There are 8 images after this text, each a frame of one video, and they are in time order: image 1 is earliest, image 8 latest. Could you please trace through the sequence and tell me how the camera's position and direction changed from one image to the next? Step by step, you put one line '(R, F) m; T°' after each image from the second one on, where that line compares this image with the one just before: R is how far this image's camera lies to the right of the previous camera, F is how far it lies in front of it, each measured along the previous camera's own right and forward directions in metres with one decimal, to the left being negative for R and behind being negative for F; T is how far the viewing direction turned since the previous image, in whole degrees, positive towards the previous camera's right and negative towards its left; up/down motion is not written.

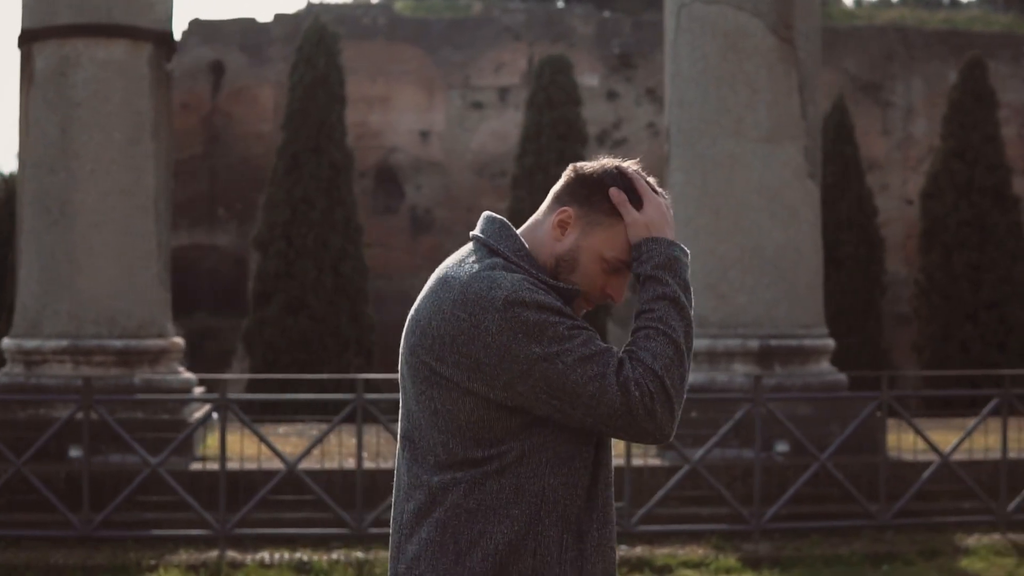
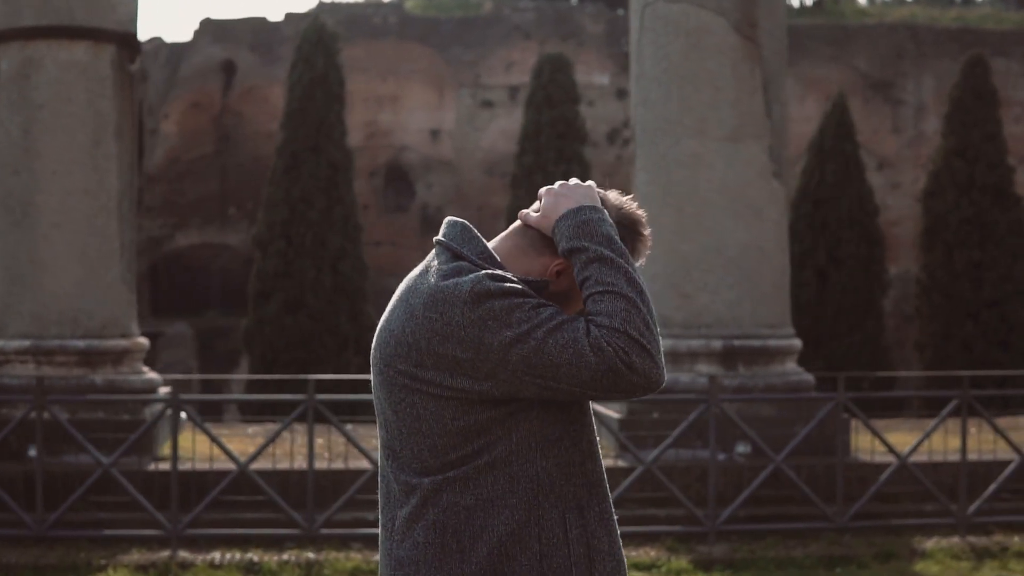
(+0.4, 0.0) m; -1°
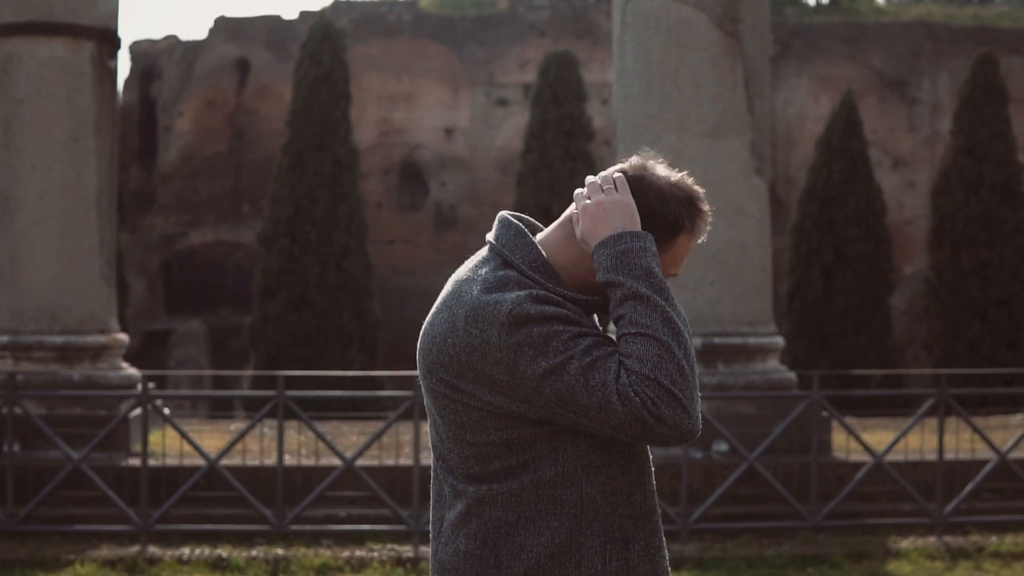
(+0.3, 0.0) m; -1°
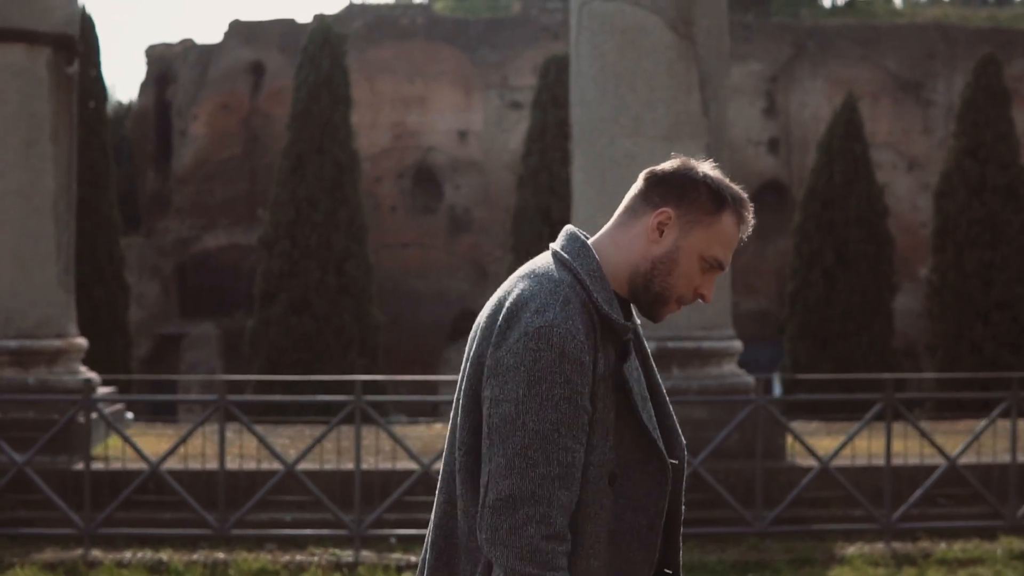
(+0.5, 0.0) m; -1°
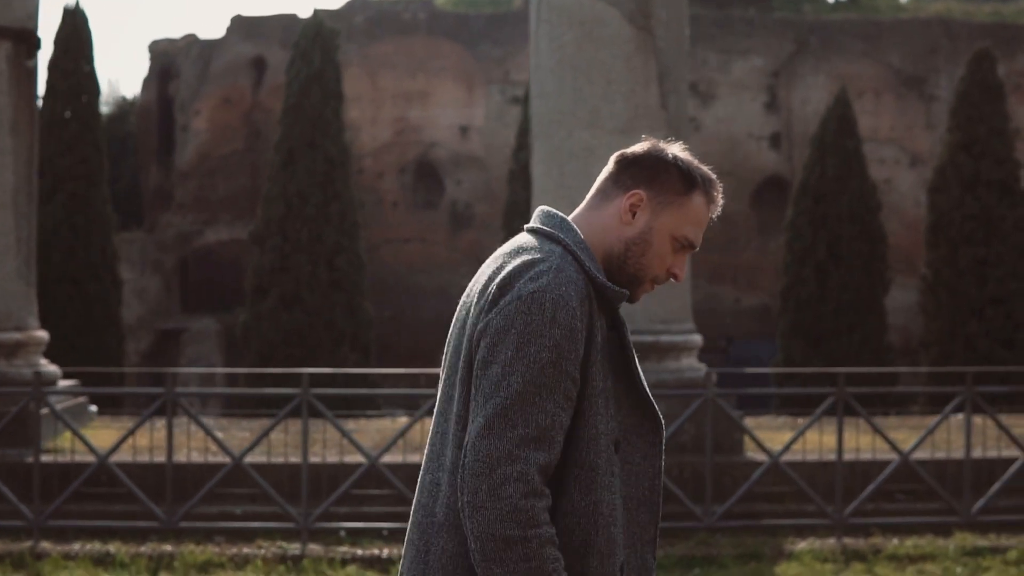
(+0.3, 0.0) m; -1°
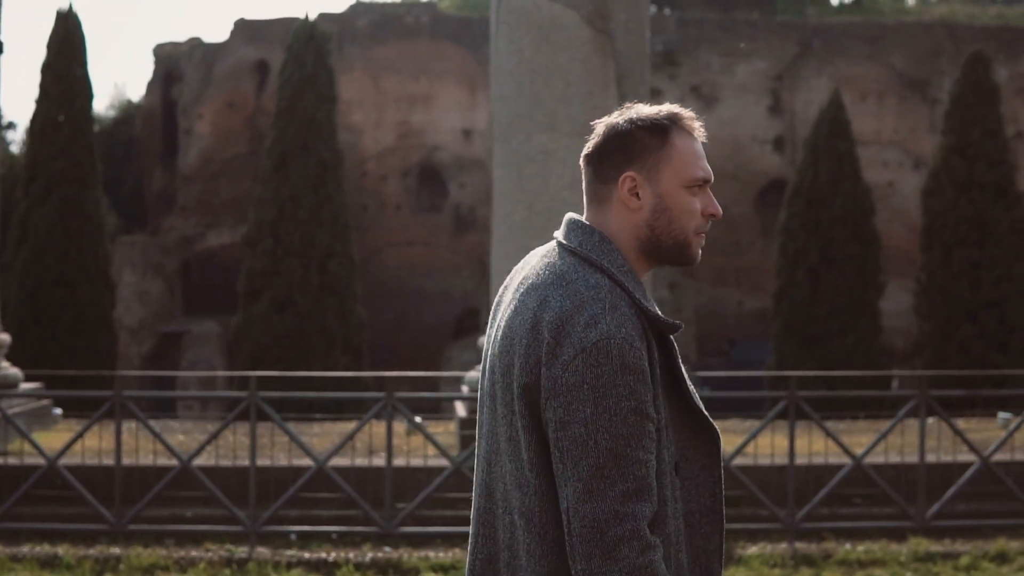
(+0.3, 0.0) m; -1°
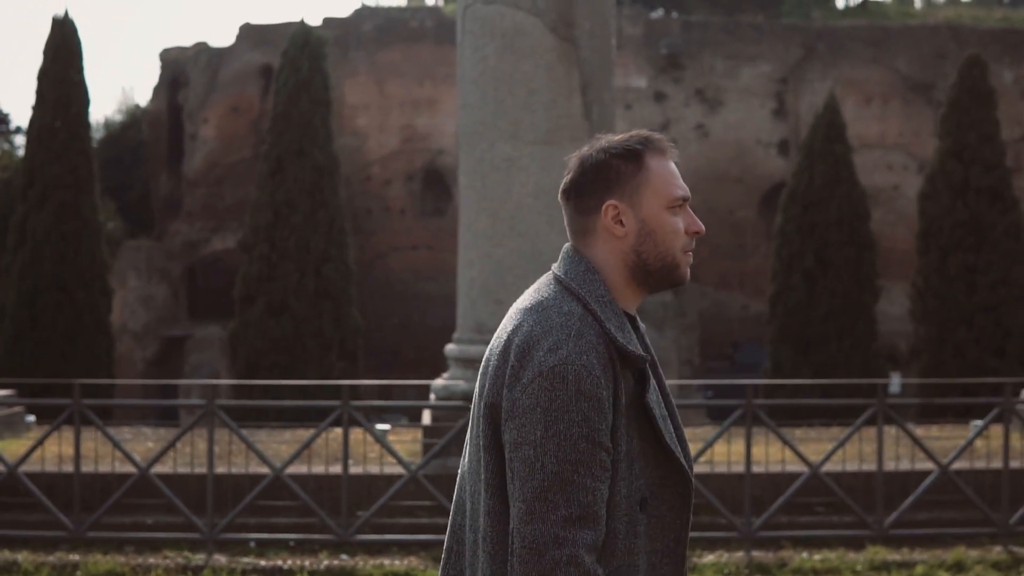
(+0.3, 0.0) m; -1°
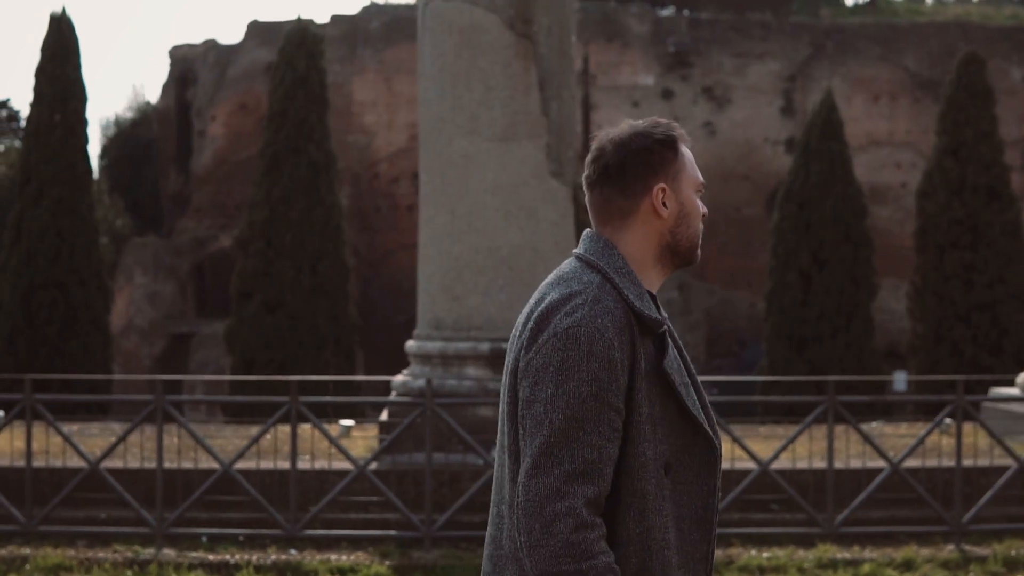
(+0.4, 0.0) m; -1°
